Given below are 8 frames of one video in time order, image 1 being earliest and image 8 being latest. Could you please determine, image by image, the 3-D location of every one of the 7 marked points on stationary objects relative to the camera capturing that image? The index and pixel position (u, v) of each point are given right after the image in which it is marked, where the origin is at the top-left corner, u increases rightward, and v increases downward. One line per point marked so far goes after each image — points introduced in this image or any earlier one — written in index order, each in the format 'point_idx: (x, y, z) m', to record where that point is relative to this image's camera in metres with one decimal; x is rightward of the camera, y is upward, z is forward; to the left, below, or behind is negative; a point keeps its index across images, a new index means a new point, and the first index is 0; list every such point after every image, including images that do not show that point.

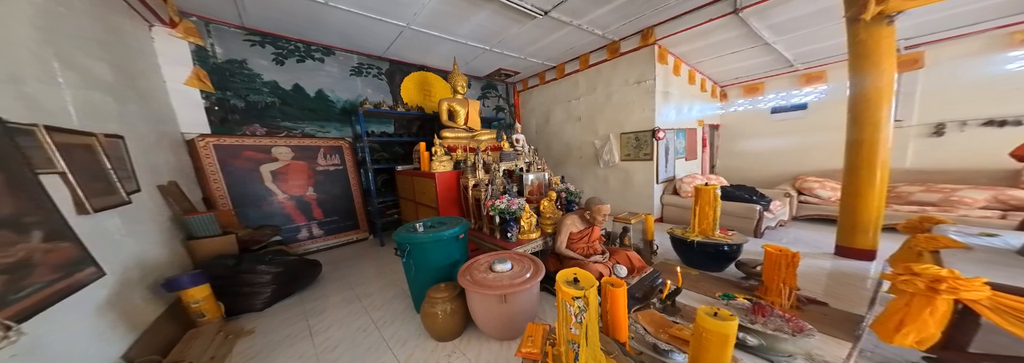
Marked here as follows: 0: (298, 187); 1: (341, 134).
0: (-2.3, -0.1, +2.7) m
1: (-2.1, +0.6, +3.0) m
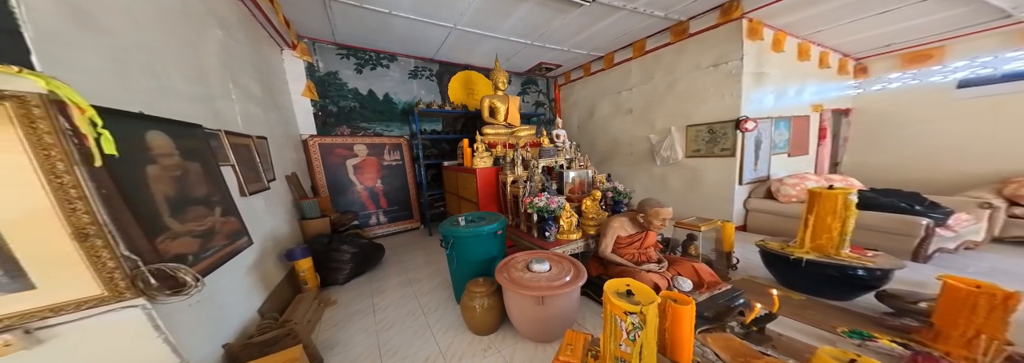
0: (-1.7, 0.0, +3.1) m
1: (-1.5, +0.7, +3.4) m
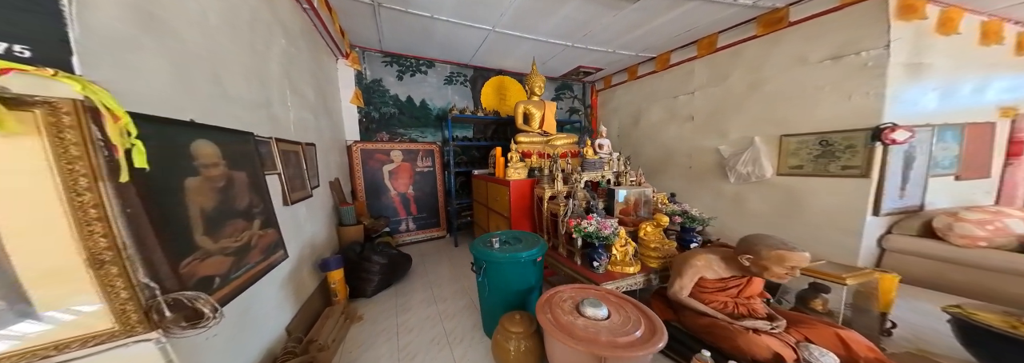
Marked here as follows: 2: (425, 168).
0: (-1.3, -0.1, +3.1) m
1: (-1.0, +0.6, +3.4) m
2: (-1.0, +0.2, +3.2) m
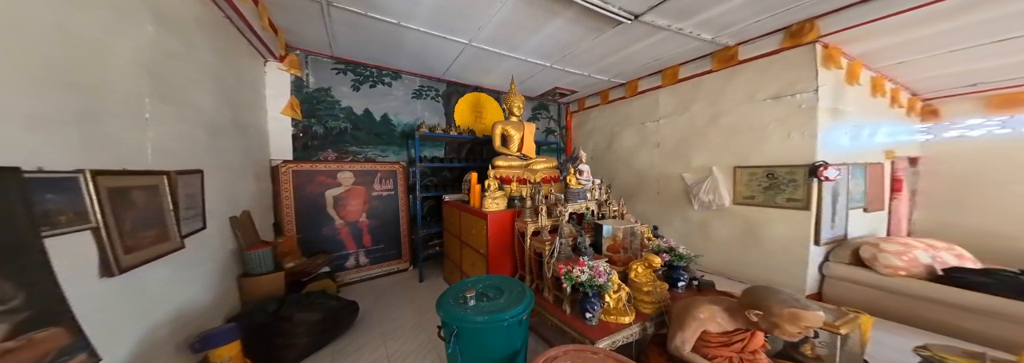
0: (-1.7, -0.3, +2.7) m
1: (-1.4, +0.3, +3.0) m
2: (-1.4, -0.1, +2.9) m
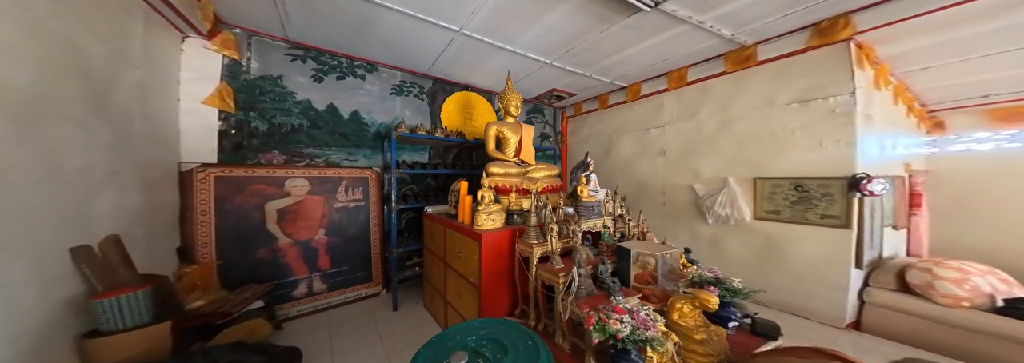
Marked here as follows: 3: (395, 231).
0: (-1.8, -0.4, +2.2) m
1: (-1.5, +0.2, +2.6) m
2: (-1.6, -0.2, +2.4) m
3: (-1.2, -0.5, +2.4) m
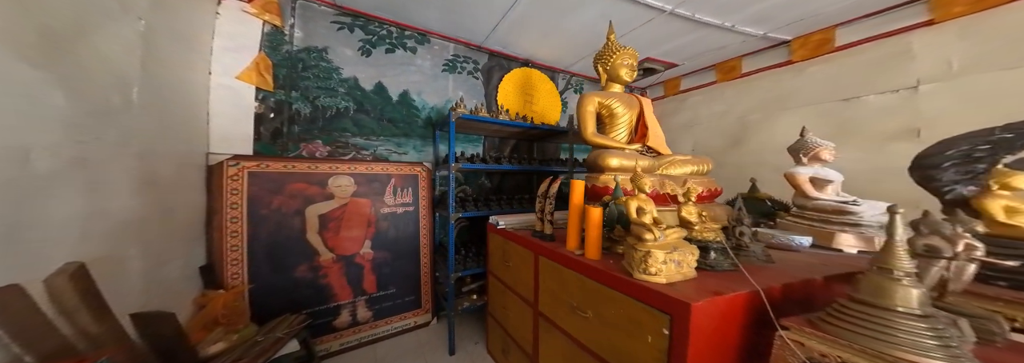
0: (-1.1, -0.4, +1.7) m
1: (-0.8, +0.2, +2.1) m
2: (-0.8, -0.2, +1.9) m
3: (-0.5, -0.5, +1.9) m
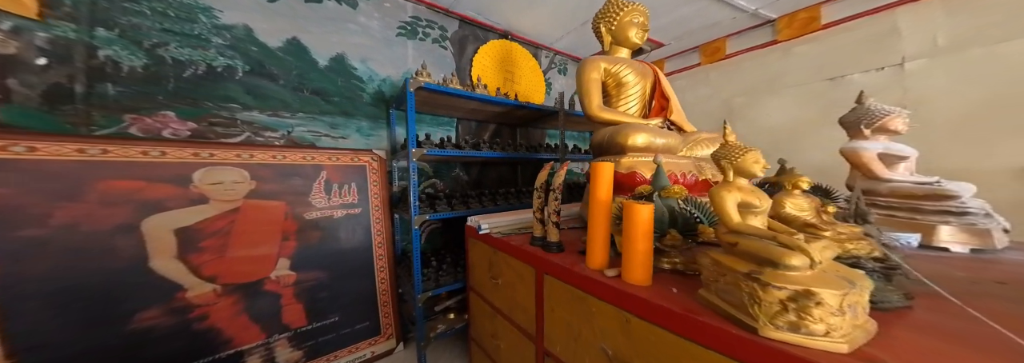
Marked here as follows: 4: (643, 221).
0: (-1.1, -0.4, +1.2) m
1: (-0.9, +0.2, +1.6) m
2: (-0.9, -0.1, +1.4) m
3: (-0.5, -0.4, +1.4) m
4: (+0.3, -0.1, +0.6) m
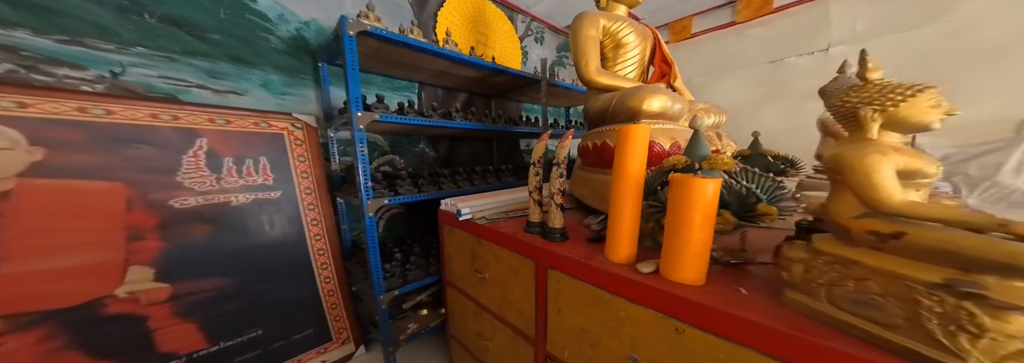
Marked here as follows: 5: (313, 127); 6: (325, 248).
0: (-1.2, -0.3, +0.8) m
1: (-1.0, +0.4, +1.2) m
2: (-1.0, 0.0, +1.1) m
3: (-0.6, -0.3, +1.2) m
4: (+0.3, 0.0, +0.4) m
5: (-0.9, +0.3, +1.2) m
6: (-0.8, -0.3, +1.2) m
